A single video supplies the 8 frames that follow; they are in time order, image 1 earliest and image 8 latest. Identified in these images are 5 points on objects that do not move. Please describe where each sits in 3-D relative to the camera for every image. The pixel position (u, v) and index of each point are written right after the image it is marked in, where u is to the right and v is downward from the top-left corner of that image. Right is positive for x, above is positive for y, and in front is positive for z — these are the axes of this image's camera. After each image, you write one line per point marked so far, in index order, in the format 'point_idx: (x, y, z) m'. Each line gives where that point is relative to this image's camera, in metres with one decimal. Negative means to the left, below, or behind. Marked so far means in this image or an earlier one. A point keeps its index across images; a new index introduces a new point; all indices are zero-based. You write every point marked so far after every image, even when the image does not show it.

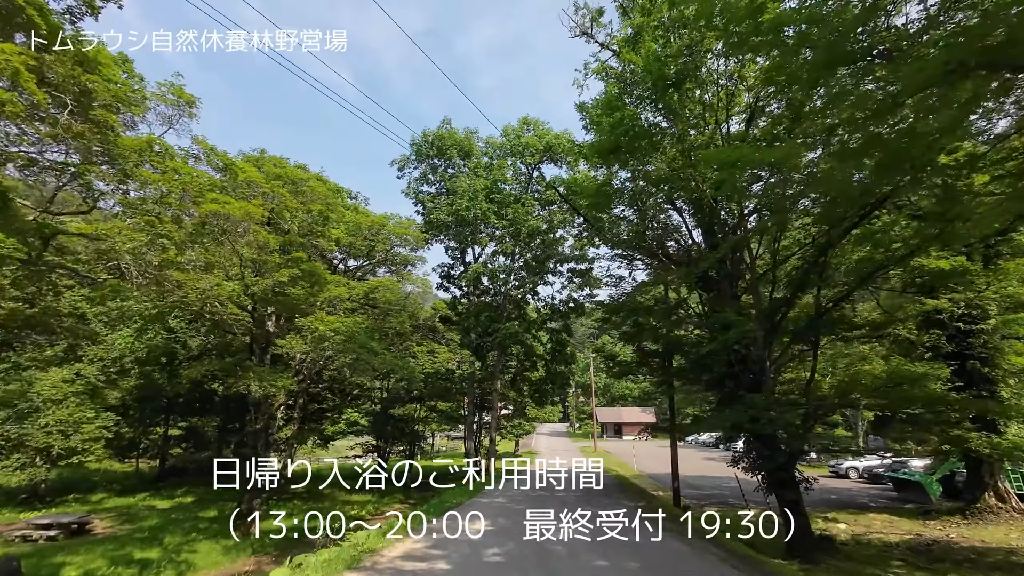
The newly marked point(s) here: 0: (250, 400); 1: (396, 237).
0: (-6.9, -2.9, +12.7) m
1: (-3.6, +1.6, +15.1) m
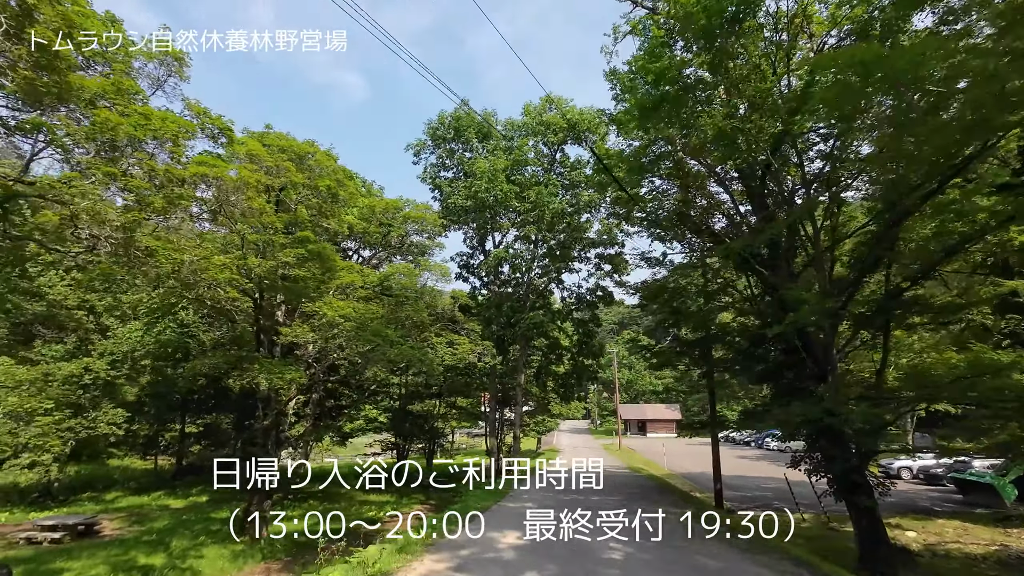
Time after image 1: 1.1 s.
0: (-6.3, -2.6, +12.0) m
1: (-2.9, +1.9, +14.2) m
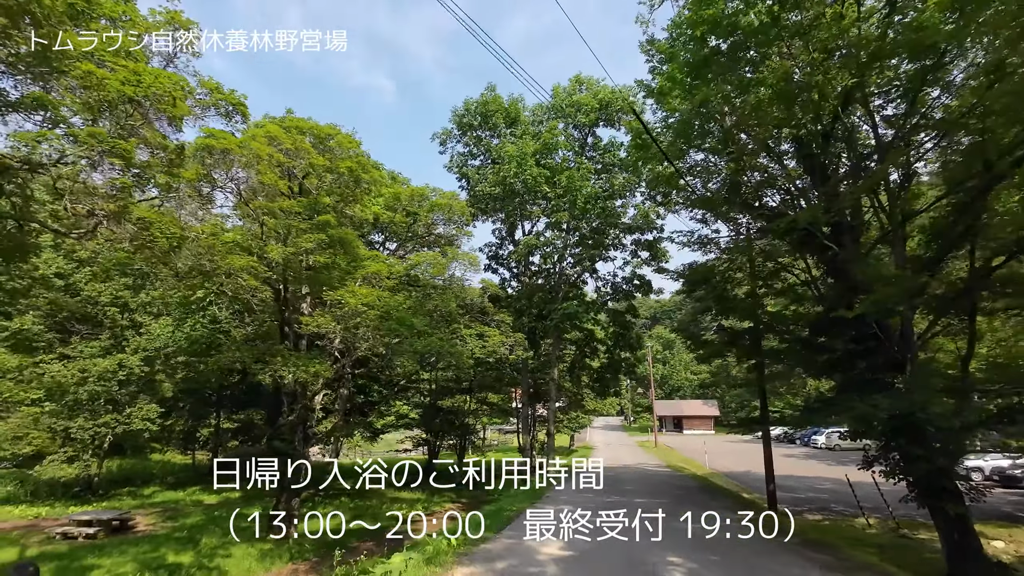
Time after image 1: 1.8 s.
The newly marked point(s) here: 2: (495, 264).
0: (-5.4, -2.5, +11.7) m
1: (-2.0, +2.2, +13.6) m
2: (-0.6, +0.8, +17.5) m
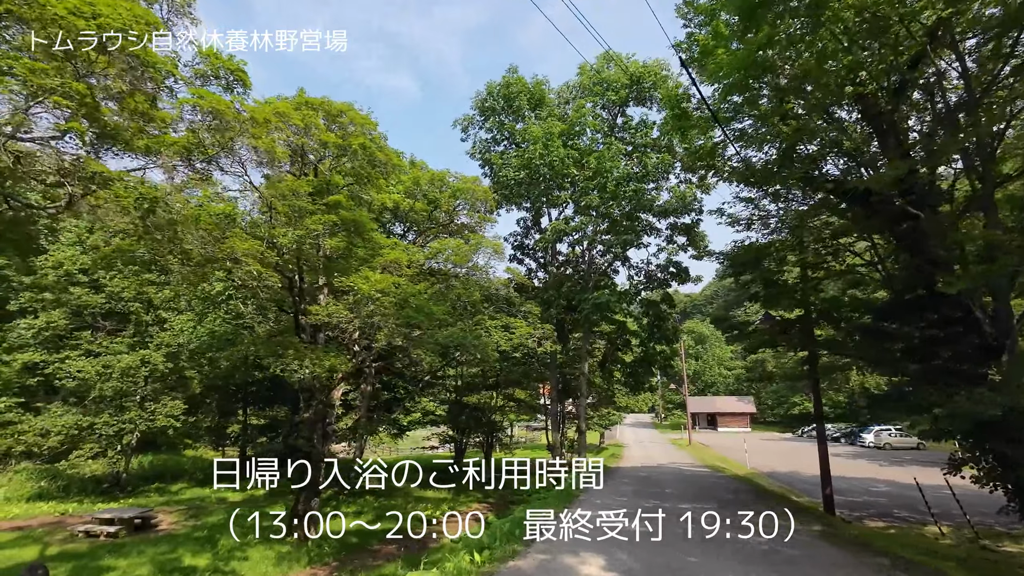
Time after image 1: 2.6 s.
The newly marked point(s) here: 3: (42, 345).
0: (-4.8, -2.2, +11.2) m
1: (-1.3, +2.4, +12.9) m
2: (+0.3, +1.1, +16.7) m
3: (-14.5, -1.8, +15.0) m
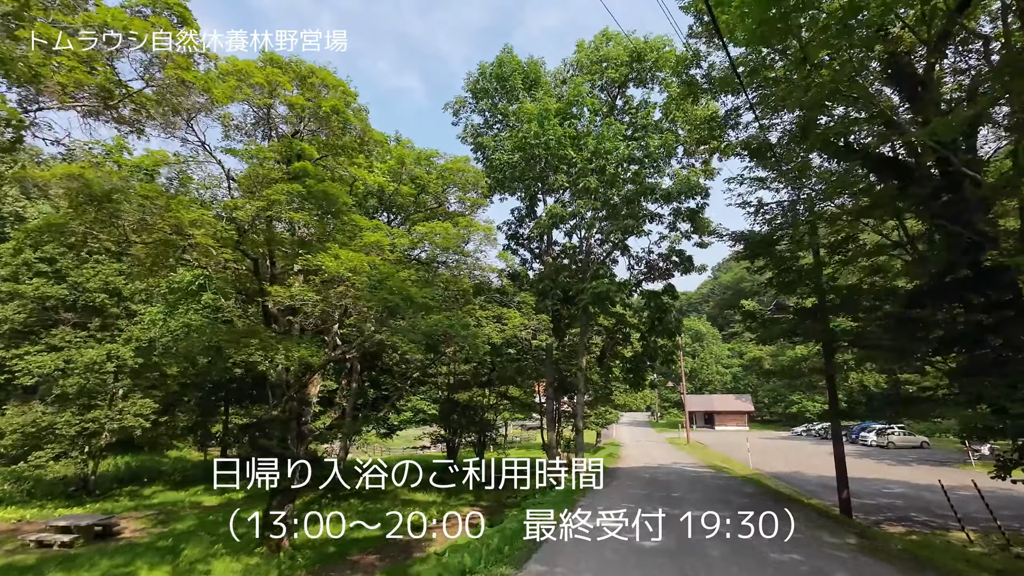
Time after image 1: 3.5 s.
0: (-5.0, -2.0, +10.3) m
1: (-1.5, +2.7, +12.1) m
2: (+0.1, +1.4, +15.9) m
3: (-14.7, -1.5, +14.0) m
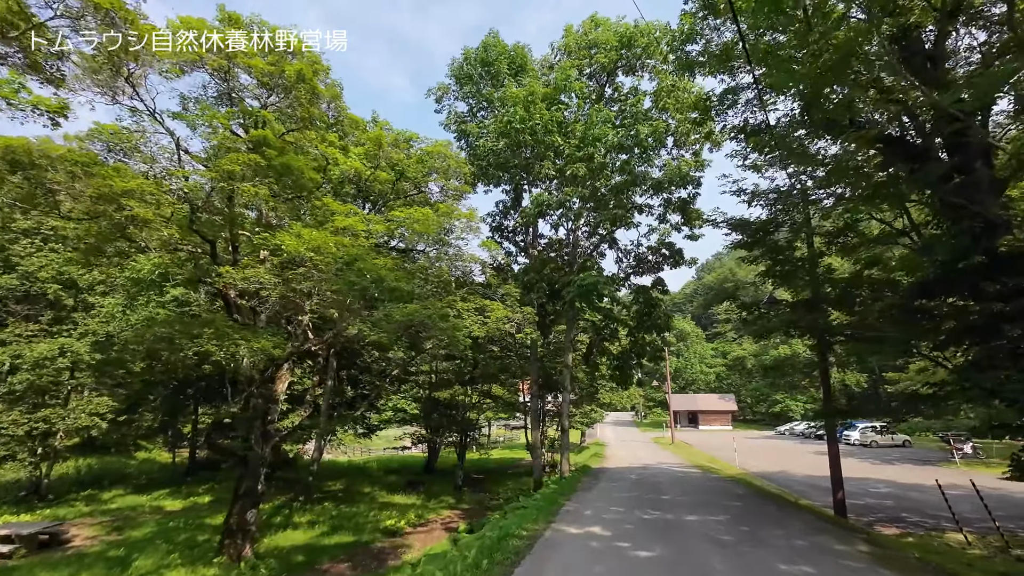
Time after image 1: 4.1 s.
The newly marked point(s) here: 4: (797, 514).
0: (-5.3, -1.7, +9.5) m
1: (-1.9, +2.9, +11.4) m
2: (-0.4, +1.6, +15.3) m
3: (-15.1, -1.2, +12.9) m
4: (+5.2, -4.1, +8.9) m
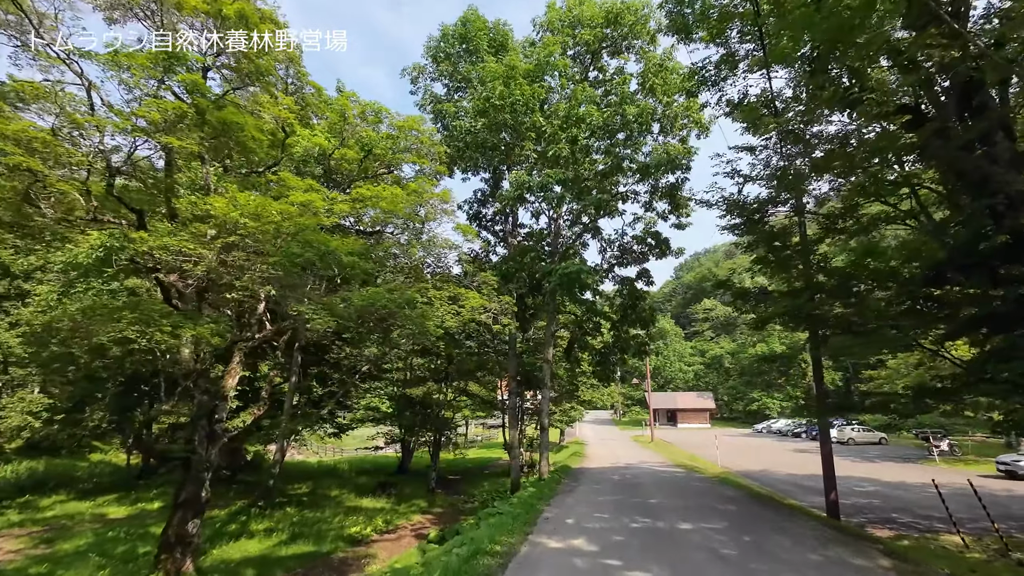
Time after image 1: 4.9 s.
0: (-5.7, -1.5, +8.5) m
1: (-2.4, +3.2, +10.6) m
2: (-1.0, +1.9, +14.5) m
3: (-15.7, -0.8, +11.5) m
4: (+4.8, -3.9, +8.3) m
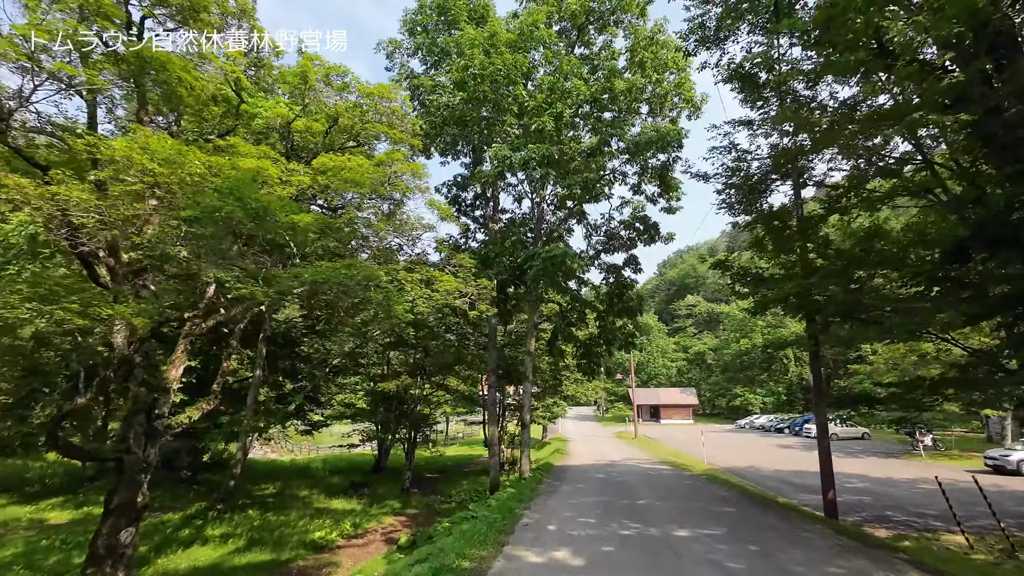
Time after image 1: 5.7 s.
0: (-6.1, -1.1, +7.6) m
1: (-2.8, +3.5, +9.7) m
2: (-1.6, +2.2, +13.7) m
3: (-16.1, -0.4, +10.2) m
4: (+4.4, -3.7, +7.8) m
